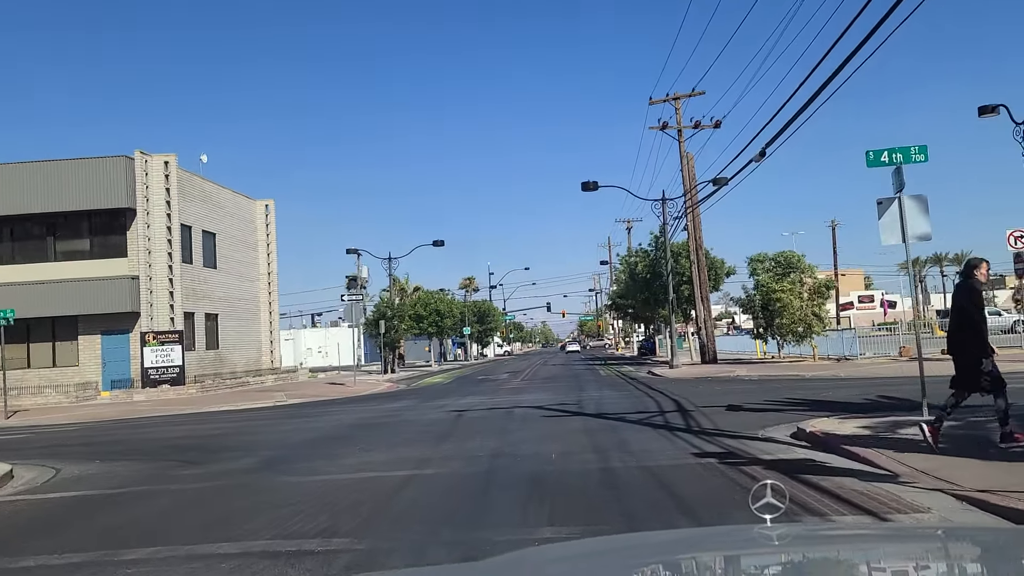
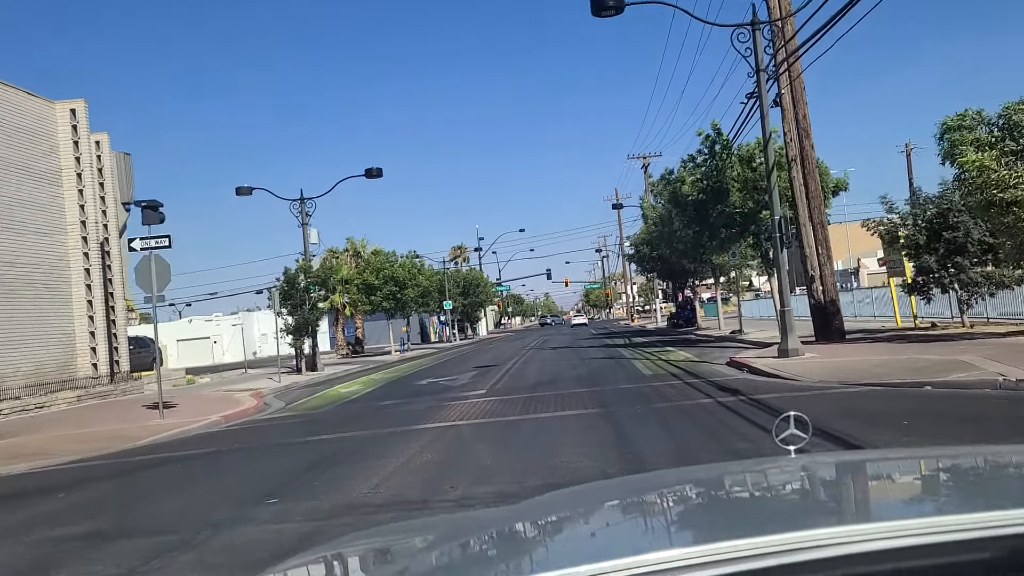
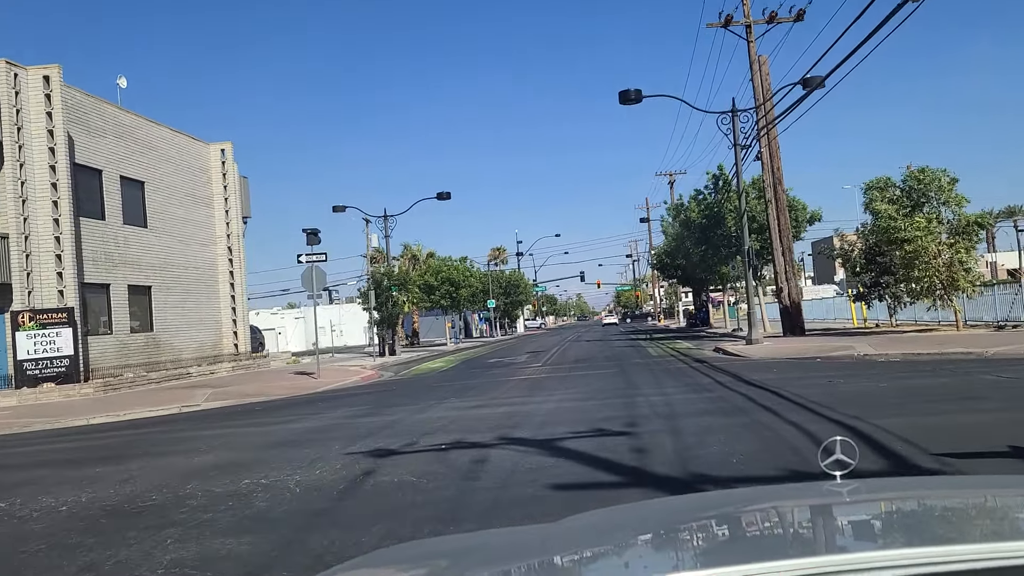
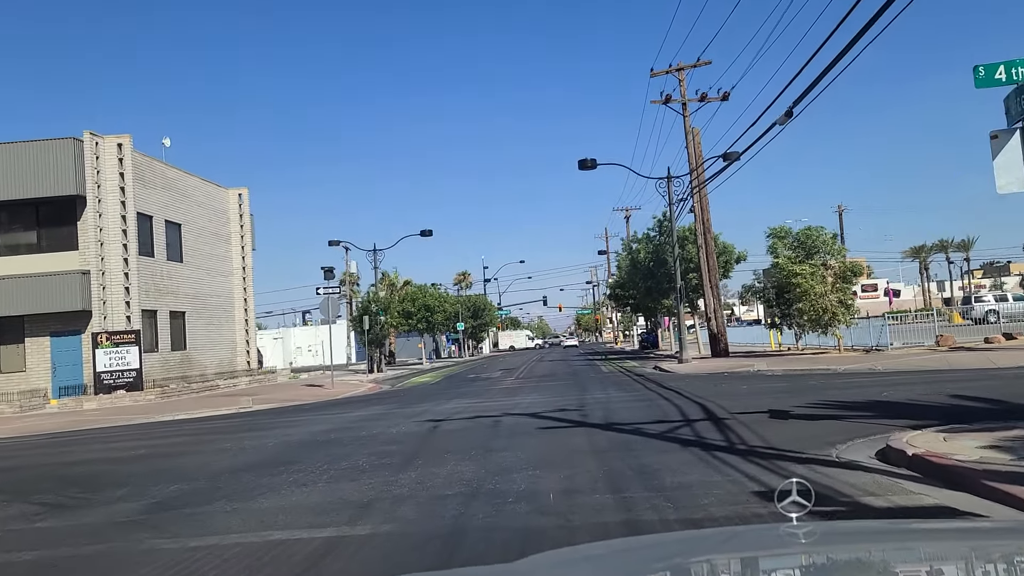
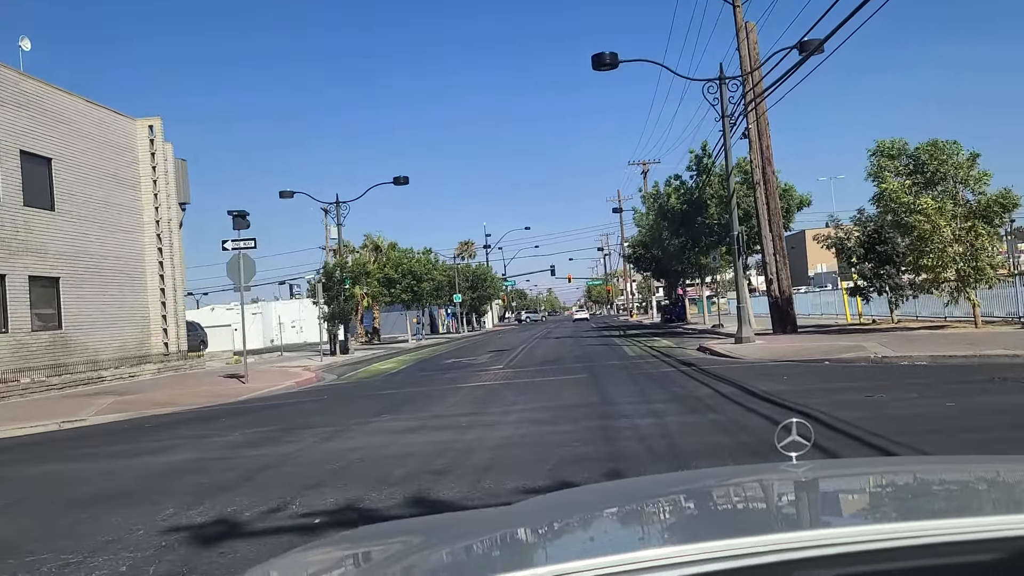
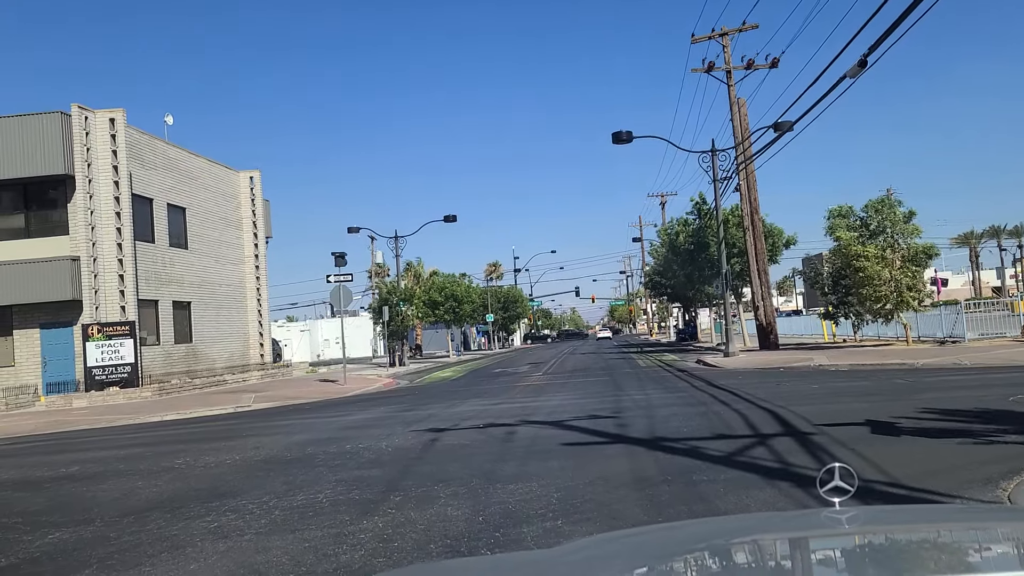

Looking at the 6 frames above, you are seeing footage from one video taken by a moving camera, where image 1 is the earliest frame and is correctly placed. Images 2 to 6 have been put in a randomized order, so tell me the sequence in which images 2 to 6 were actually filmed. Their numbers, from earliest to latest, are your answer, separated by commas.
4, 6, 3, 5, 2
